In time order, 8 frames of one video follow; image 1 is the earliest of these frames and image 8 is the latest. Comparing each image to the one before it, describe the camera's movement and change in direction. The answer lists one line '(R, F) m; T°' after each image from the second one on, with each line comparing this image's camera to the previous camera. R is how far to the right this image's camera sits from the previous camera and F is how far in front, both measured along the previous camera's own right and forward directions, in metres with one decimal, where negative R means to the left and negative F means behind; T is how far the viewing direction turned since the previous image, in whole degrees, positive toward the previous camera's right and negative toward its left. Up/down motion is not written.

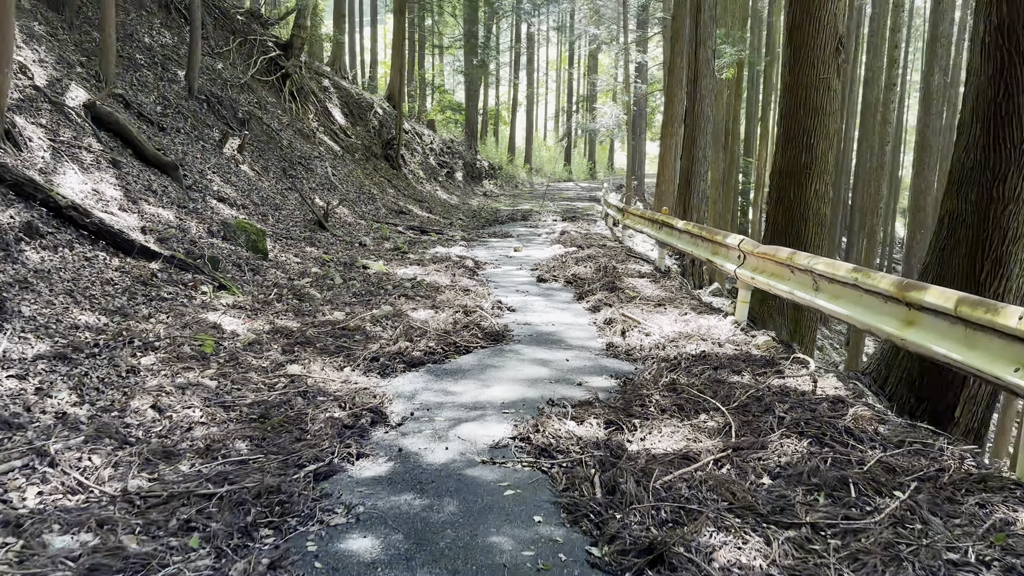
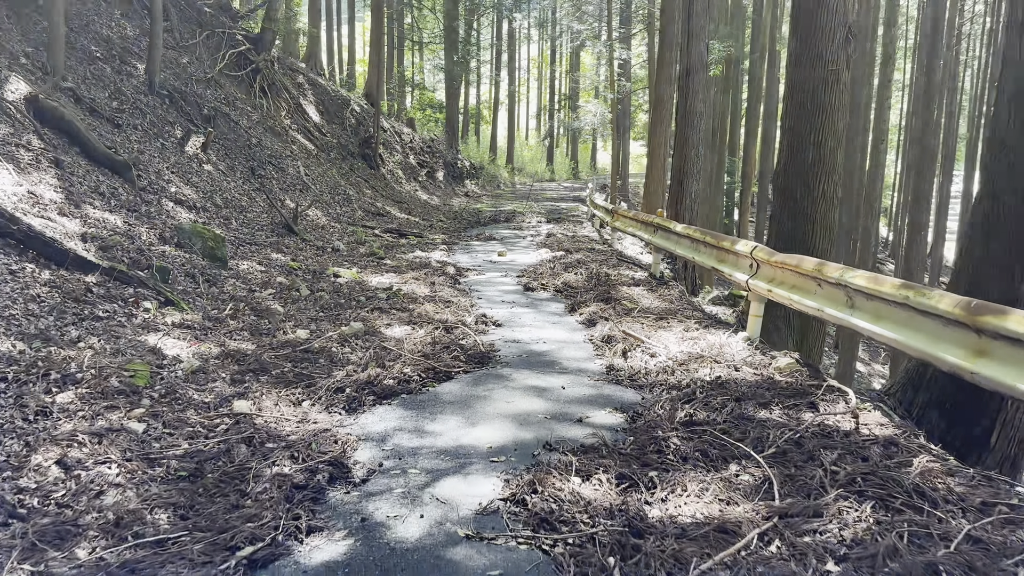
(0.0, +0.7) m; +1°
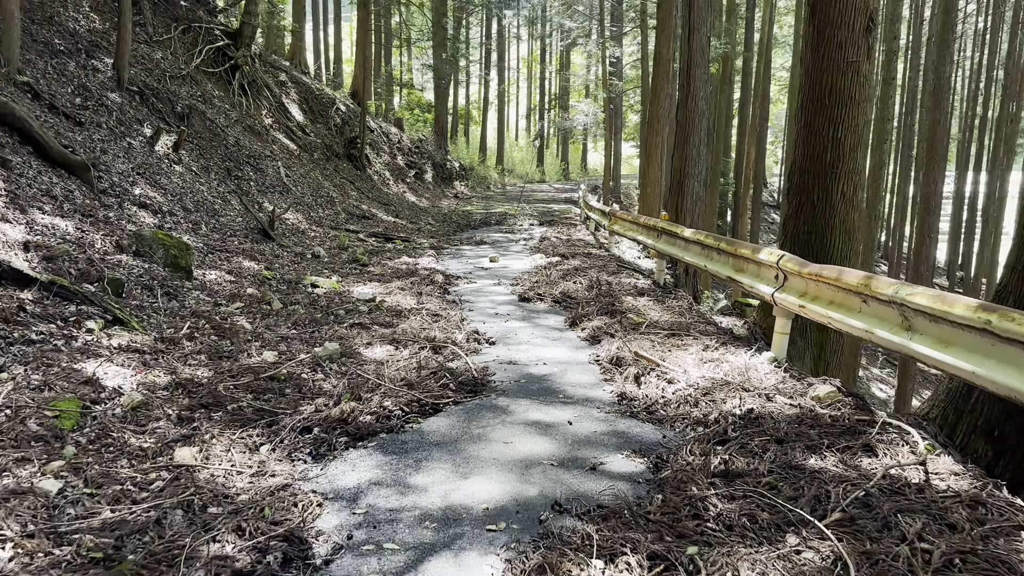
(0.0, +0.6) m; +1°
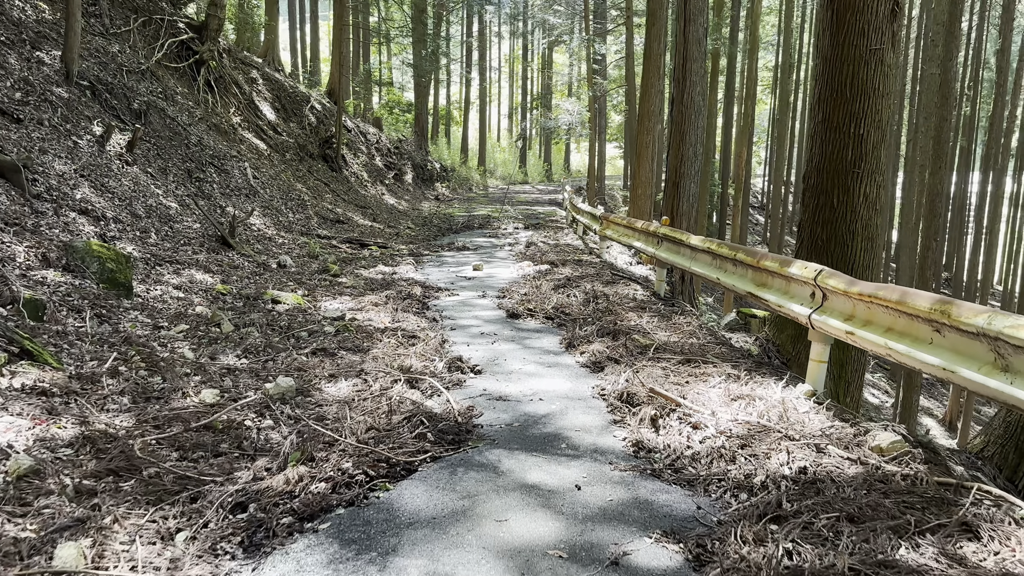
(0.0, +0.7) m; +1°
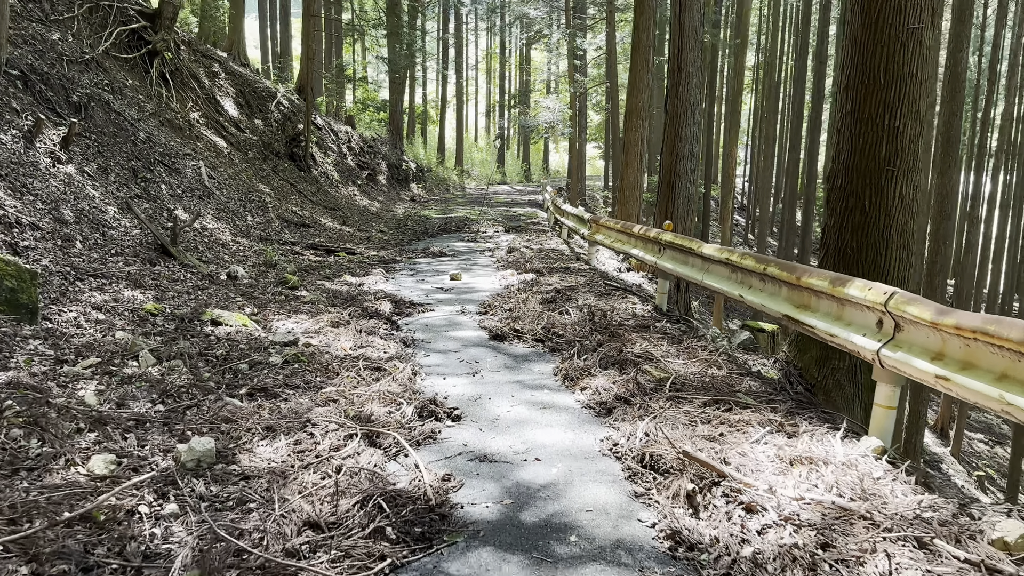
(0.0, +0.9) m; +2°
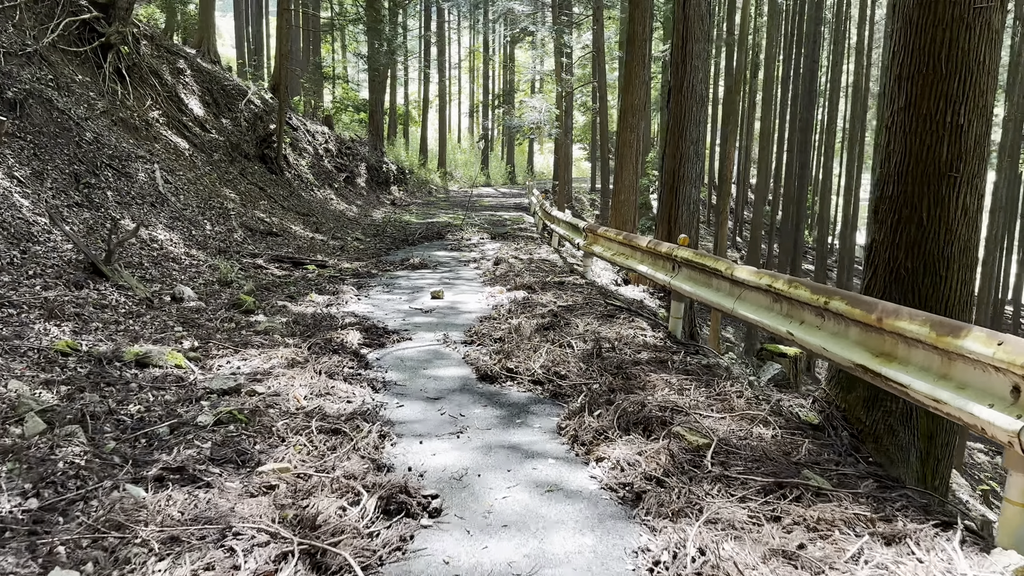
(0.0, +0.9) m; +1°
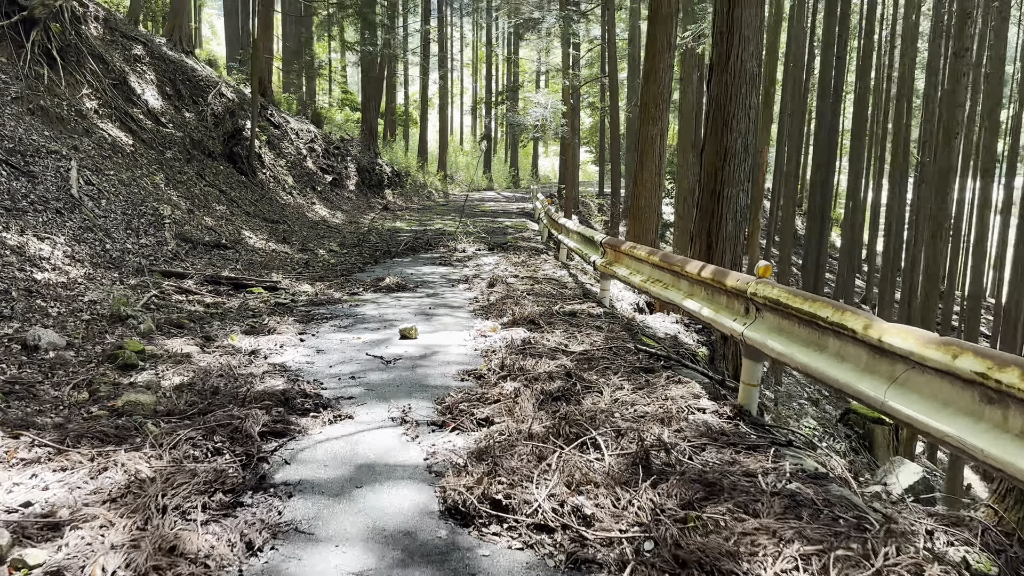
(0.0, +1.8) m; 0°
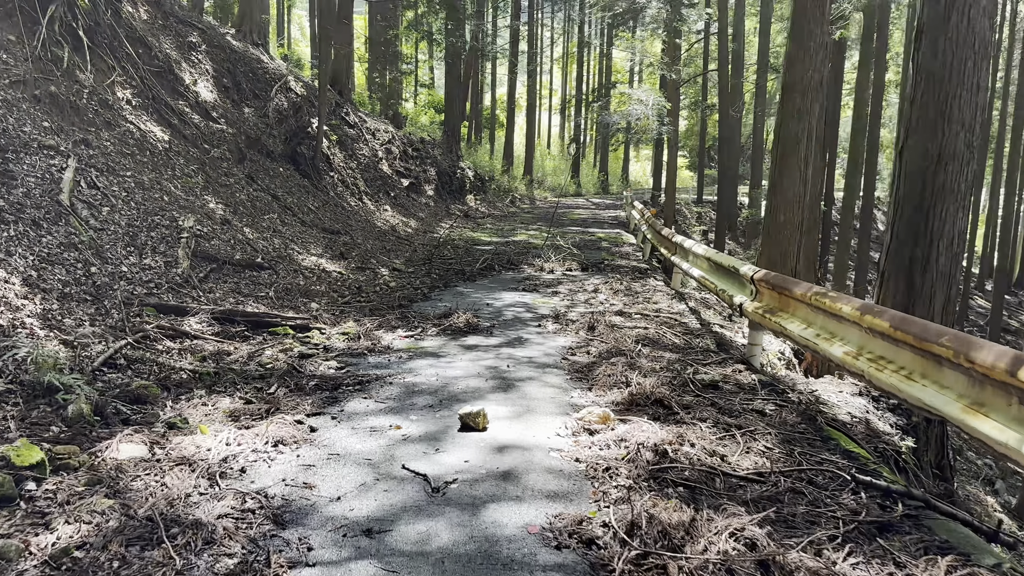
(-0.2, +1.8) m; -6°
